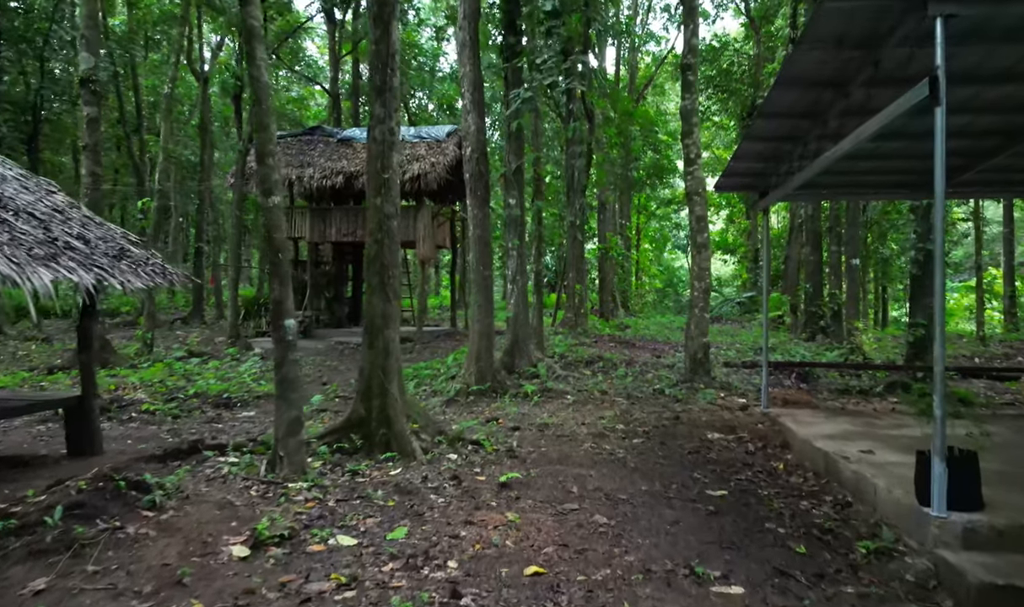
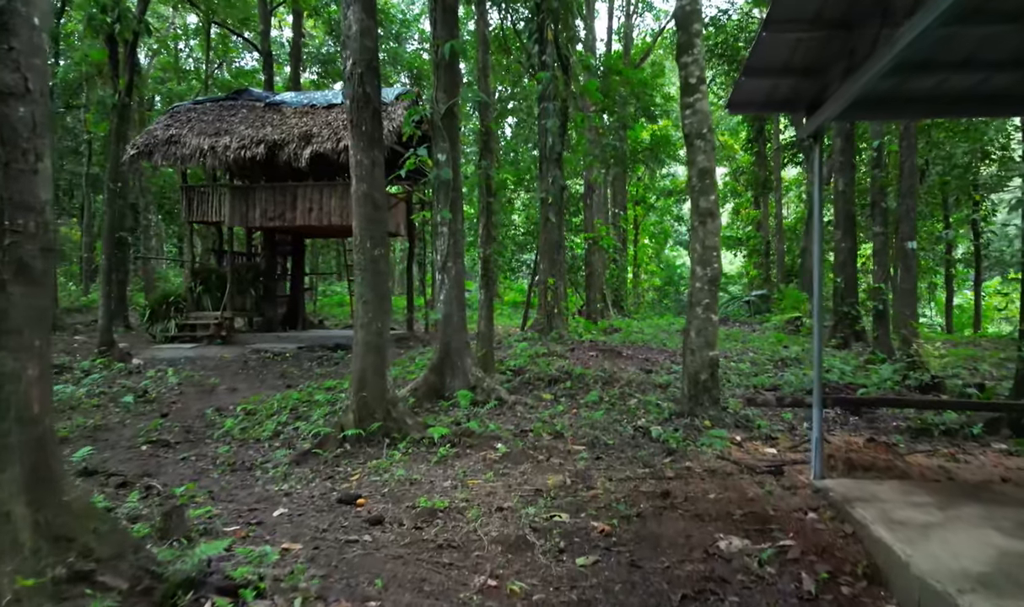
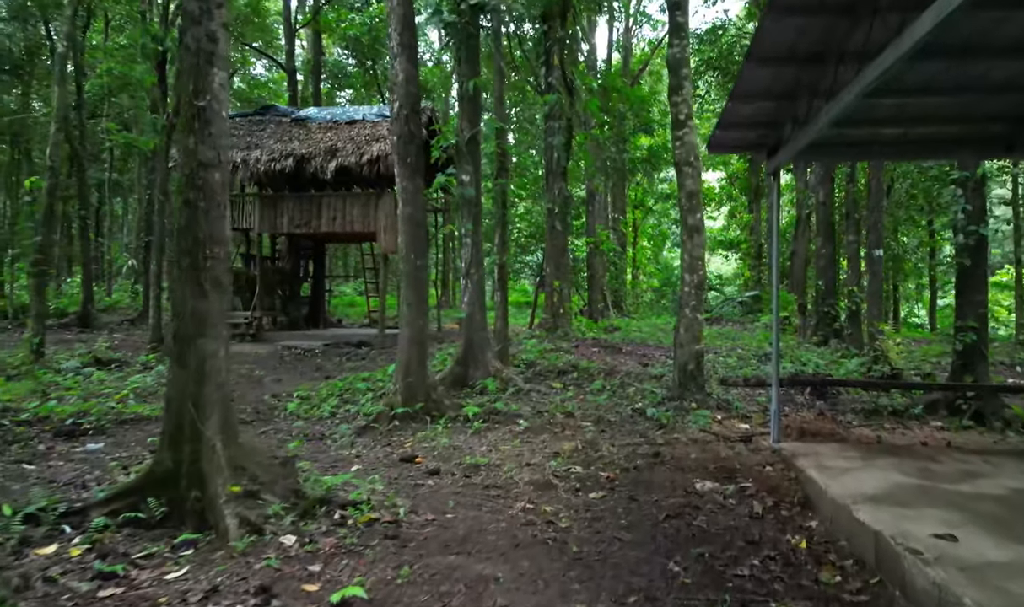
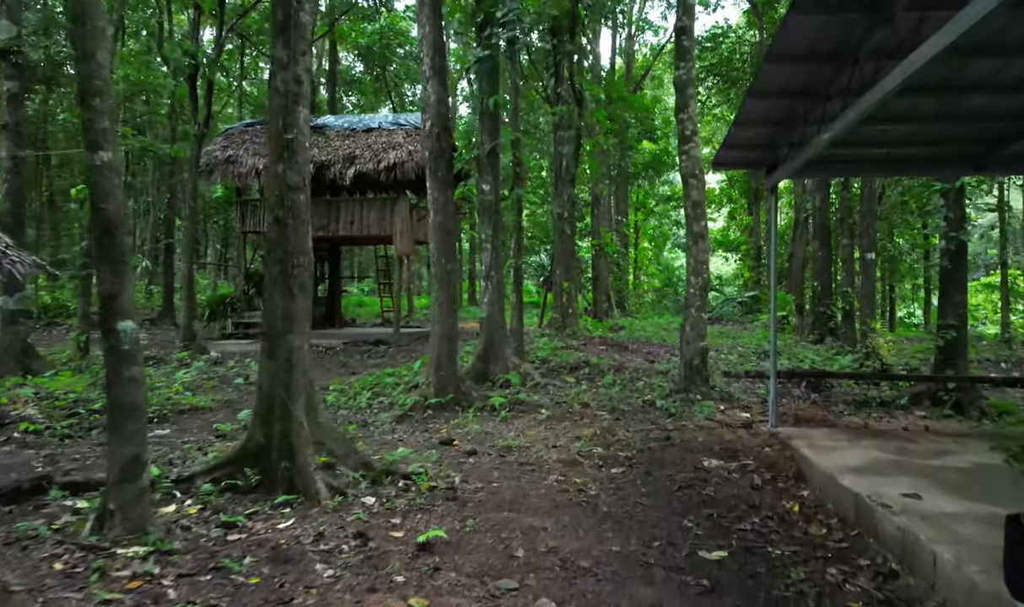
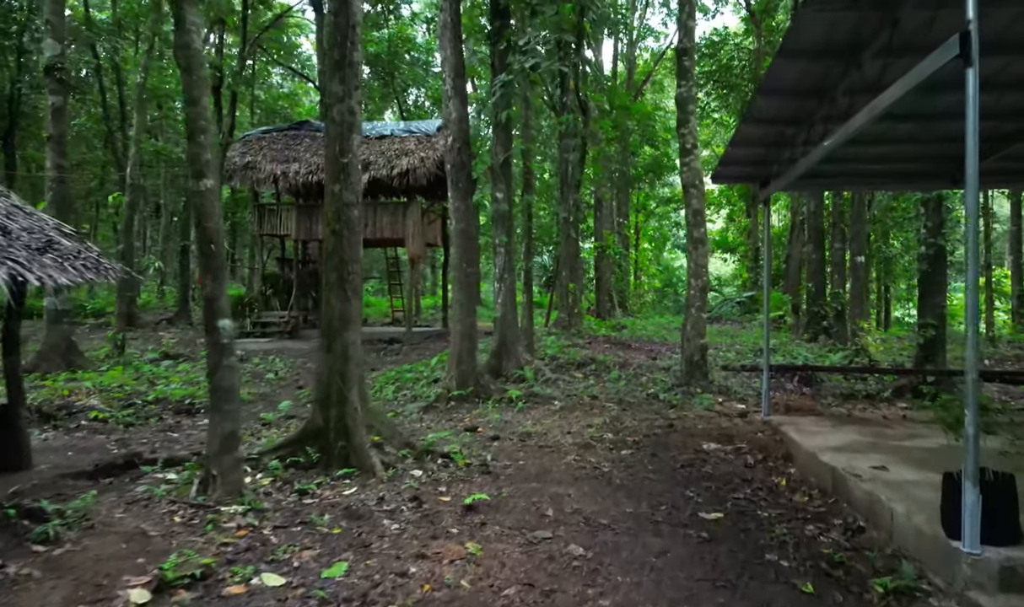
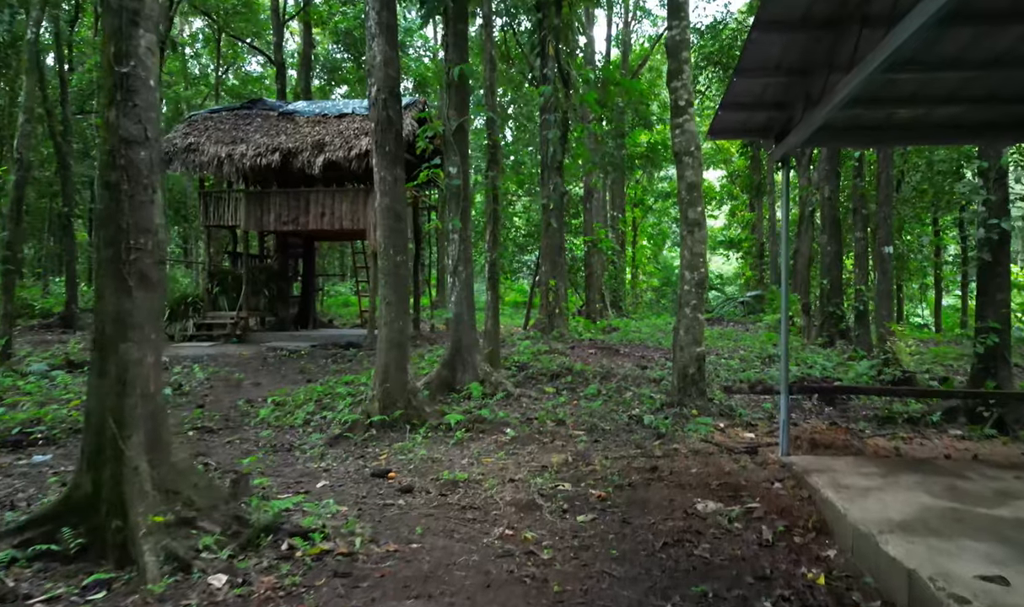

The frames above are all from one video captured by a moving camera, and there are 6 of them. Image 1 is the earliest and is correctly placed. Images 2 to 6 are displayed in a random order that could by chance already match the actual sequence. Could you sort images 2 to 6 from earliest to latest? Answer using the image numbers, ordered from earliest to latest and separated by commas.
5, 4, 3, 6, 2
